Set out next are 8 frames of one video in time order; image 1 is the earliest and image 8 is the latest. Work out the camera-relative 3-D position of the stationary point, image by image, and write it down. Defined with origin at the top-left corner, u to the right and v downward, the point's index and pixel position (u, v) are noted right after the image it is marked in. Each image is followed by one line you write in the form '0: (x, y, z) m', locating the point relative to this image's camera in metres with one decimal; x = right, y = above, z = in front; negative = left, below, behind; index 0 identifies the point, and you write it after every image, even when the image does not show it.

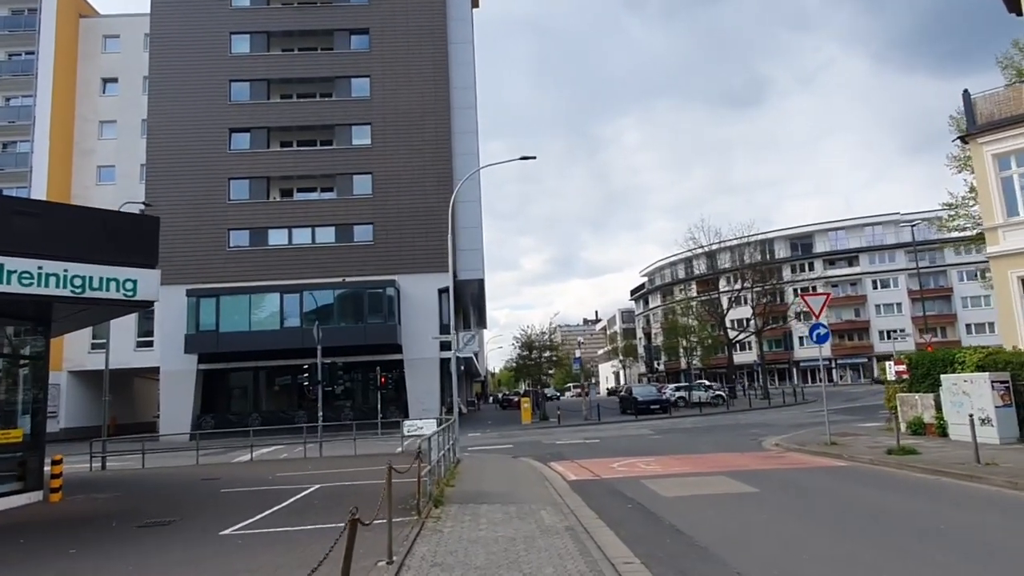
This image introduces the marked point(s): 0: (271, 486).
0: (-5.7, -4.7, +16.9) m
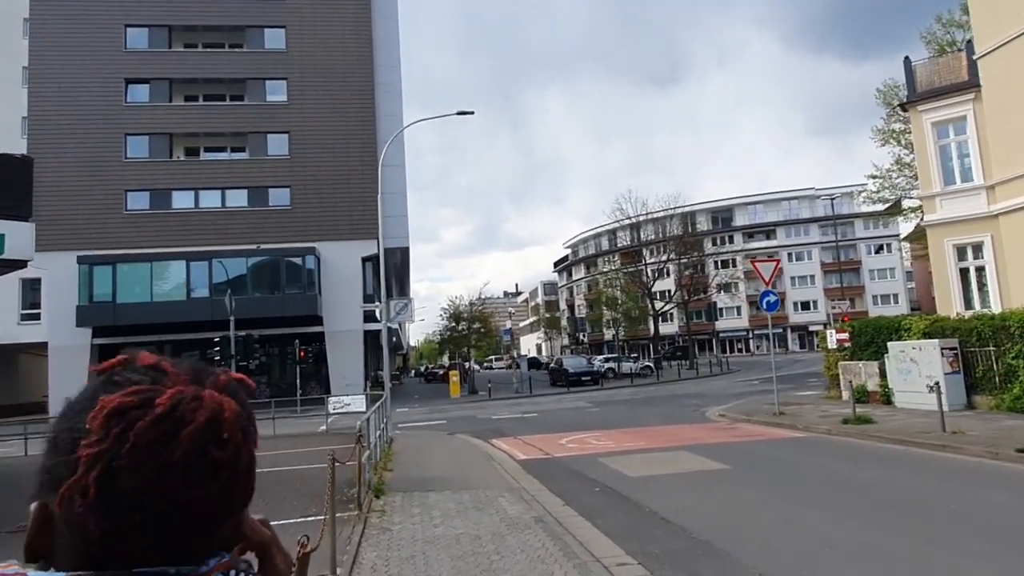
0: (-7.0, -3.9, +14.8) m
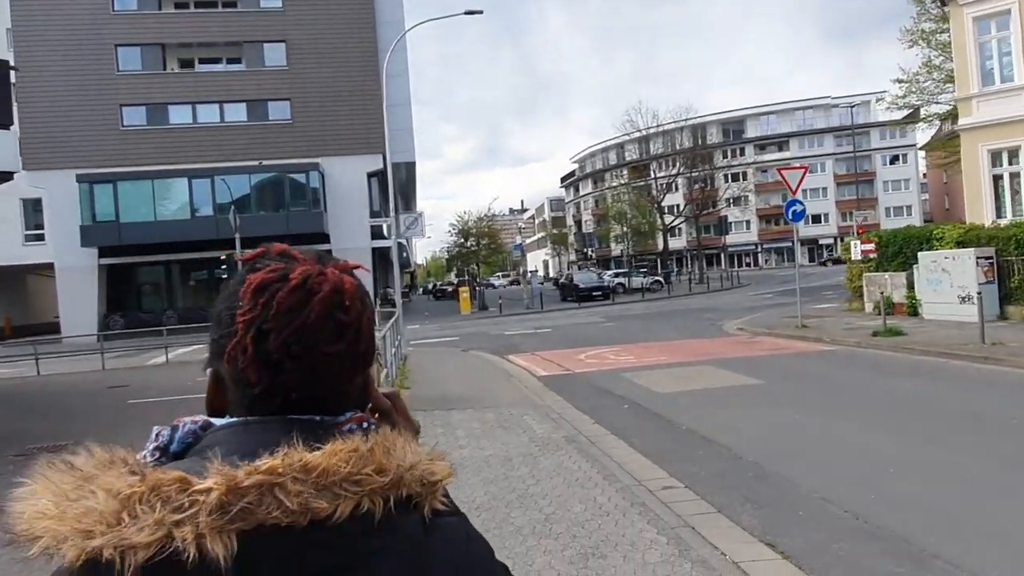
0: (-6.6, -2.2, +14.6) m
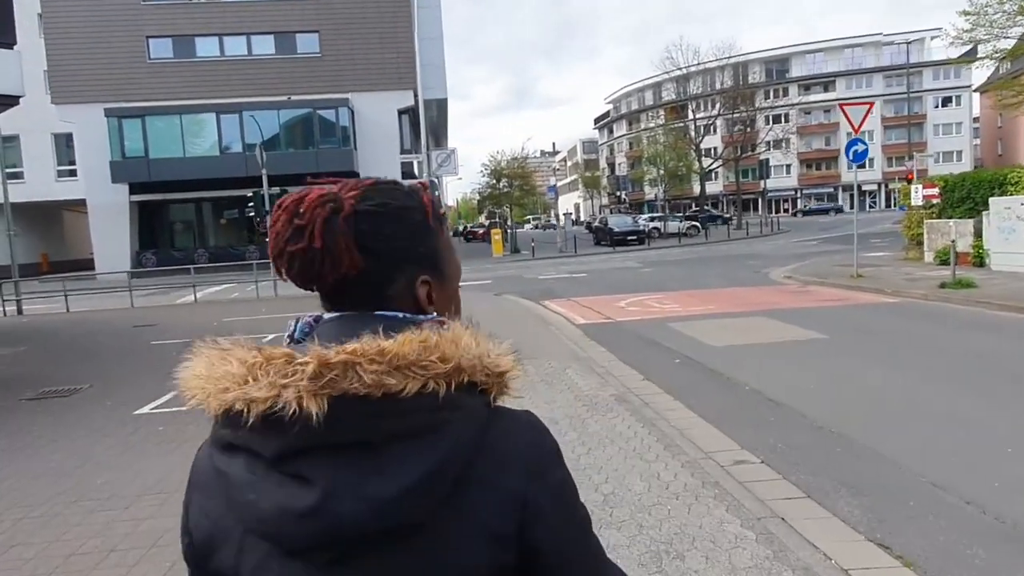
0: (-5.8, -0.9, +14.2) m
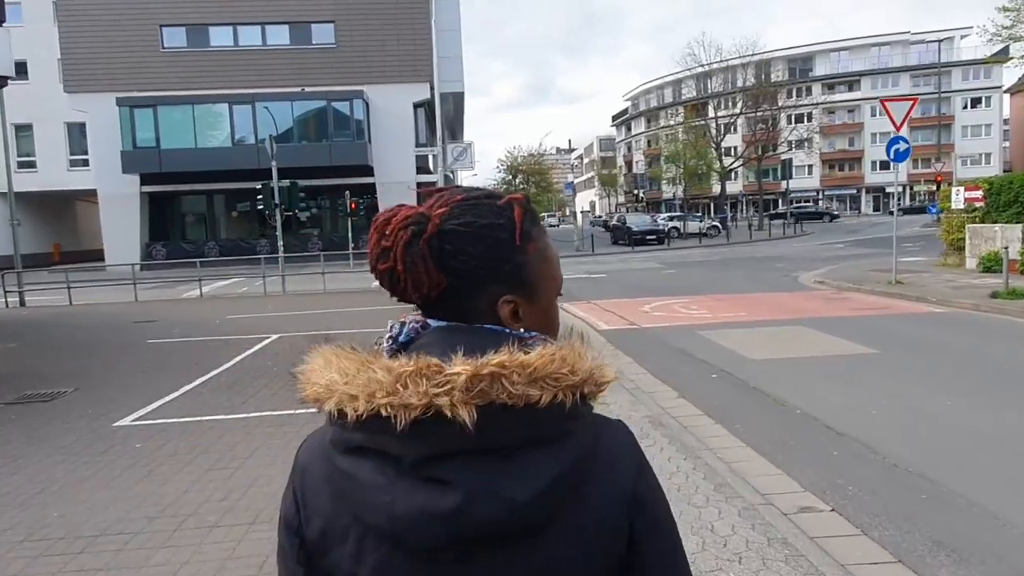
0: (-5.5, -0.8, +13.5) m
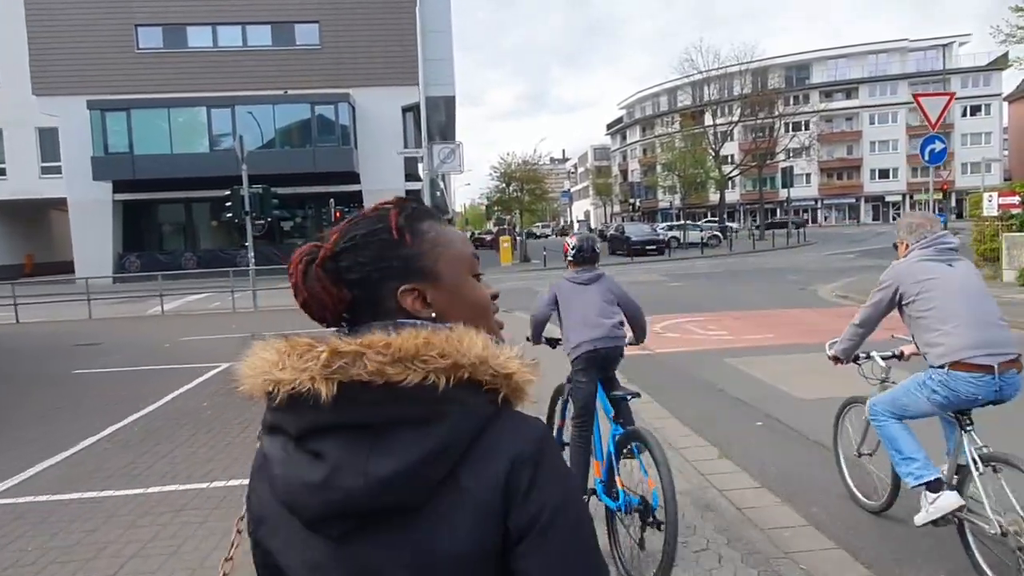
0: (-5.6, -1.2, +11.7) m
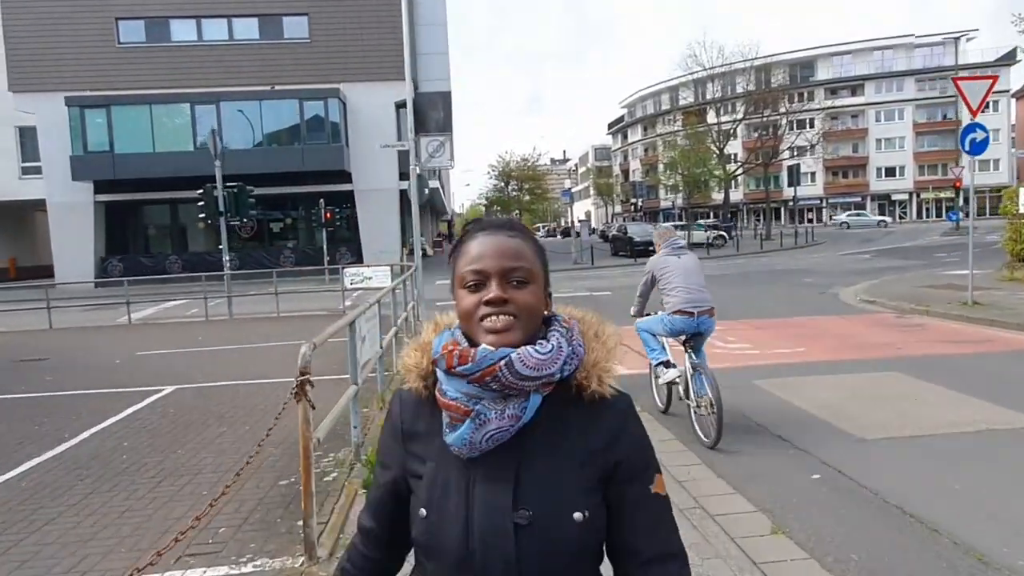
0: (-5.7, -1.3, +10.3) m
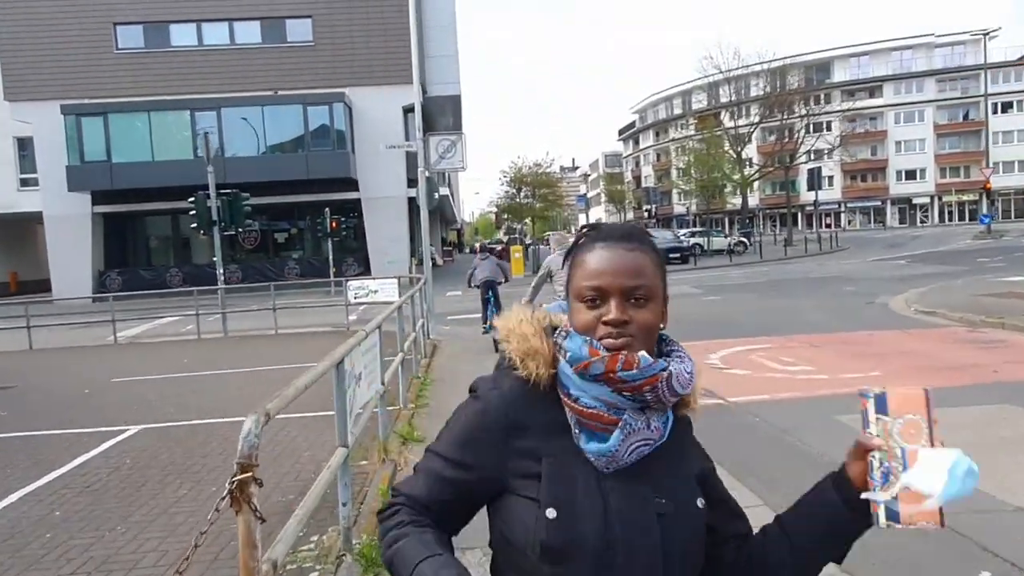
0: (-5.4, -1.5, +9.0) m
